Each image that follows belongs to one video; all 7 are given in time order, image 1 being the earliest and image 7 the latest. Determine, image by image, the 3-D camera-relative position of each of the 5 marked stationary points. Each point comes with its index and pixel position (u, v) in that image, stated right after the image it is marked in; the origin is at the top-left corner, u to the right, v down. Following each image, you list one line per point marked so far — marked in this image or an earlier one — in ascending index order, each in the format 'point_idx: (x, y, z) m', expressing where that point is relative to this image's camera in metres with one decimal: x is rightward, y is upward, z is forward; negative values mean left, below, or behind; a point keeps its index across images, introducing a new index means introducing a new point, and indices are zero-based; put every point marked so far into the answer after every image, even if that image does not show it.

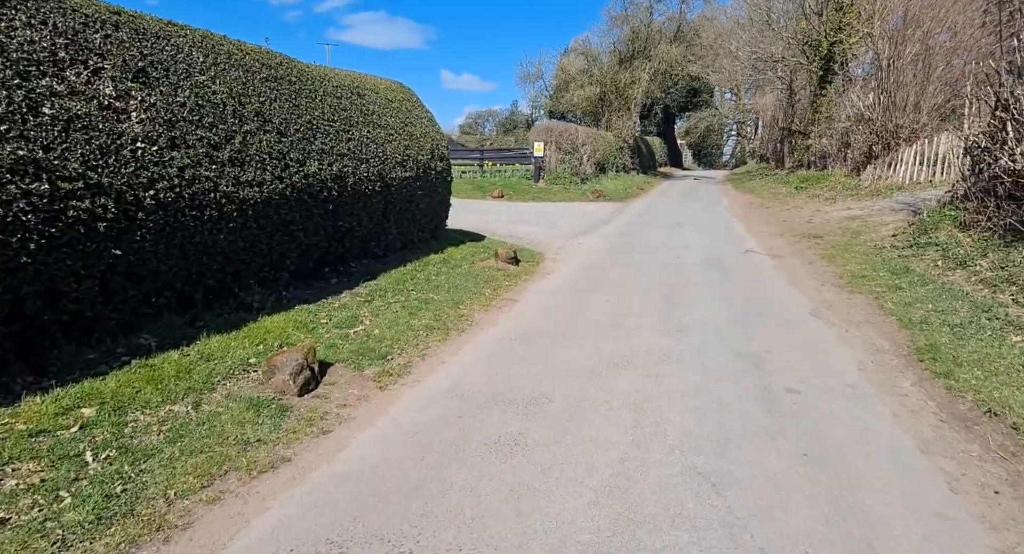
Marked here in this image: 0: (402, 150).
0: (-1.3, +1.5, +7.3) m
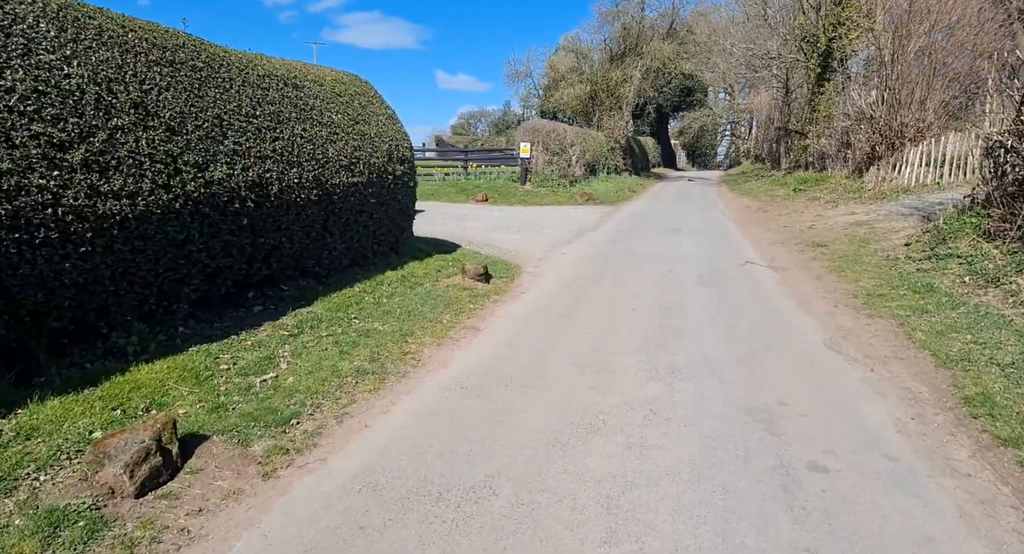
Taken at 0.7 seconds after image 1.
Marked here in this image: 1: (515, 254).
0: (-1.6, +1.3, +6.3) m
1: (0.0, +0.3, +10.4) m
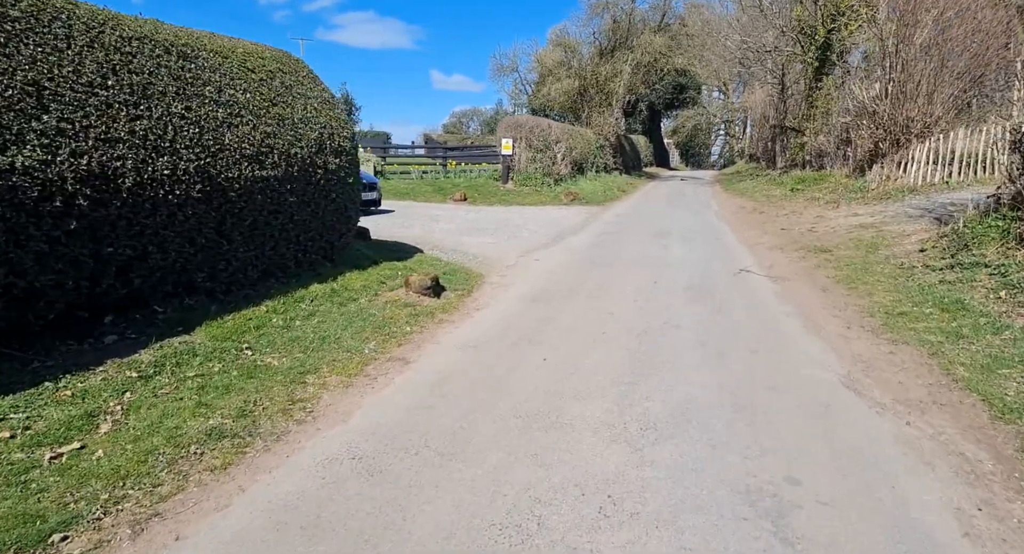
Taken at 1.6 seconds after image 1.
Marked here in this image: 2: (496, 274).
0: (-2.1, +1.2, +5.1) m
1: (-0.5, +0.2, +9.3) m
2: (-0.2, 0.0, +8.4) m
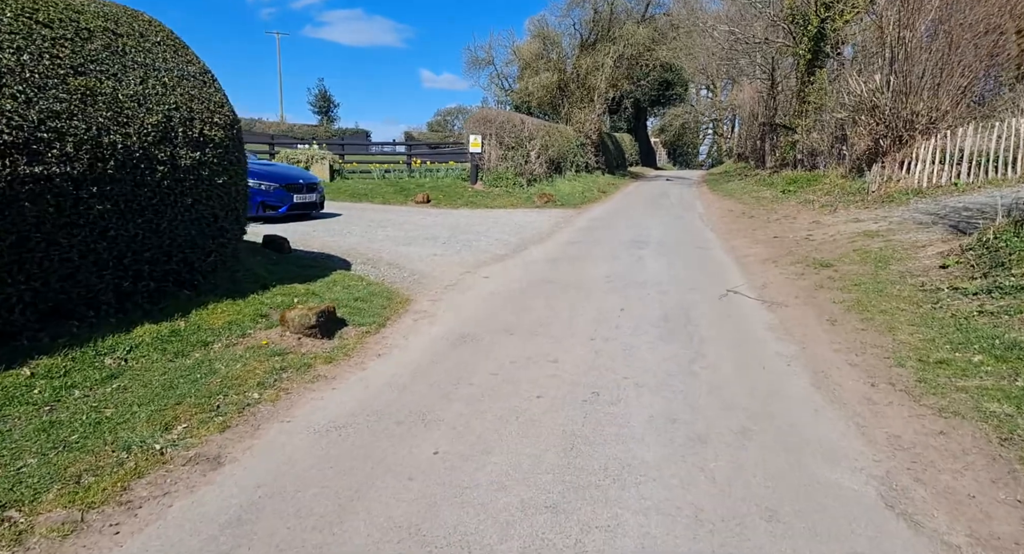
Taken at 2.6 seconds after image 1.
0: (-2.7, +0.9, +3.5) m
1: (-1.2, -0.1, +7.7) m
2: (-0.9, -0.2, +6.8) m
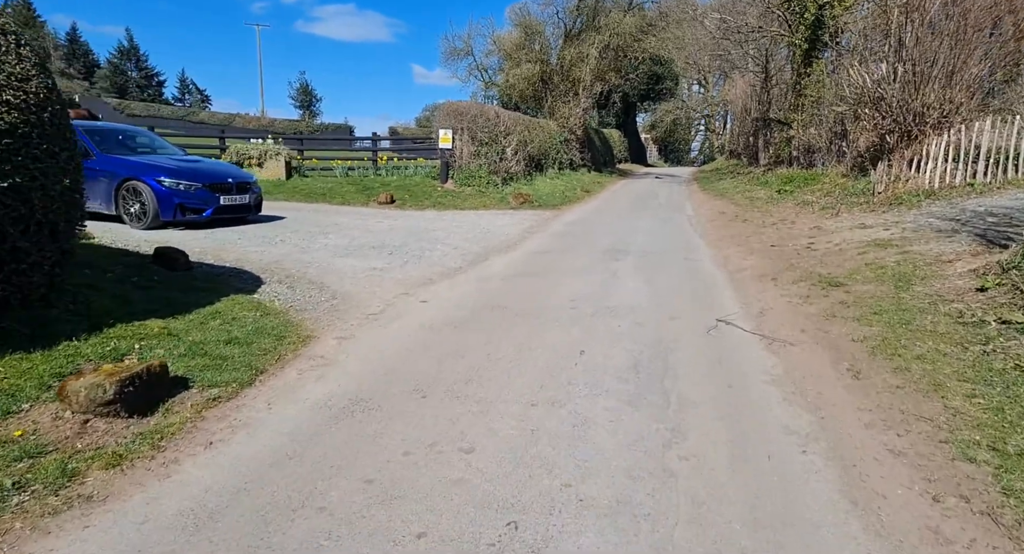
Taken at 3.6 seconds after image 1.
0: (-3.3, +0.6, +2.0) m
1: (-1.8, -0.3, +6.2) m
2: (-1.5, -0.5, +5.3) m
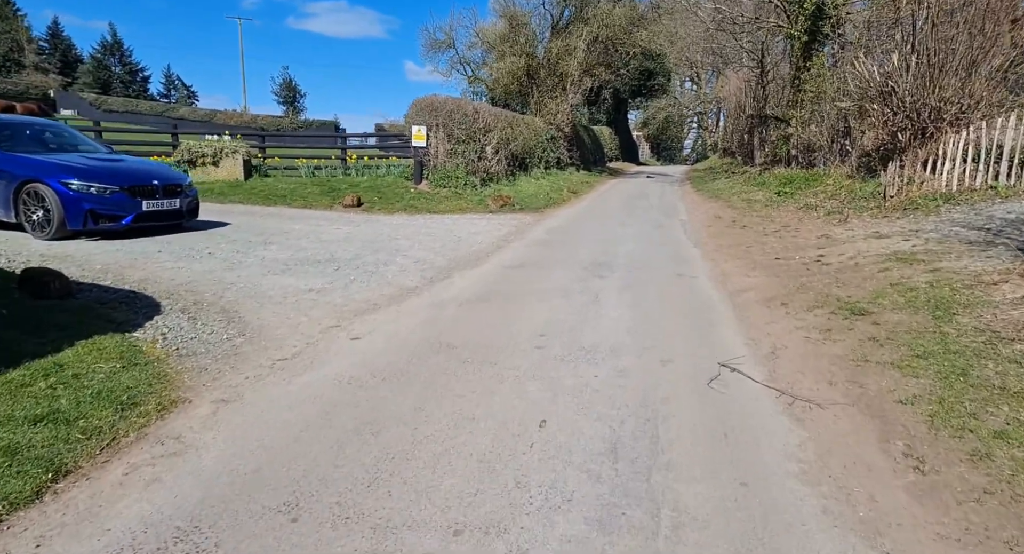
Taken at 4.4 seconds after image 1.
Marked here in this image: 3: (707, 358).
0: (-3.6, +0.3, +0.6) m
1: (-2.2, -0.6, +4.8) m
2: (-1.9, -0.8, +3.9) m
3: (+1.7, -0.6, +5.2) m
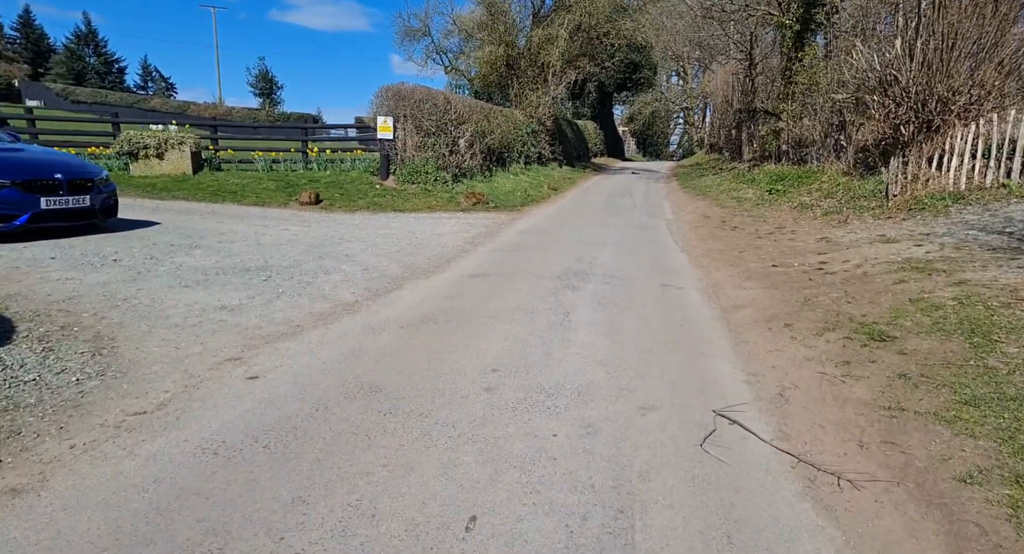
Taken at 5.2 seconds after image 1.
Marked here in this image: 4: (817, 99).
0: (-3.9, +0.1, -0.6) m
1: (-2.6, -0.7, +3.6) m
2: (-2.3, -0.9, +2.7) m
3: (+1.3, -0.8, +4.1) m
4: (+7.7, +4.4, +15.6) m
